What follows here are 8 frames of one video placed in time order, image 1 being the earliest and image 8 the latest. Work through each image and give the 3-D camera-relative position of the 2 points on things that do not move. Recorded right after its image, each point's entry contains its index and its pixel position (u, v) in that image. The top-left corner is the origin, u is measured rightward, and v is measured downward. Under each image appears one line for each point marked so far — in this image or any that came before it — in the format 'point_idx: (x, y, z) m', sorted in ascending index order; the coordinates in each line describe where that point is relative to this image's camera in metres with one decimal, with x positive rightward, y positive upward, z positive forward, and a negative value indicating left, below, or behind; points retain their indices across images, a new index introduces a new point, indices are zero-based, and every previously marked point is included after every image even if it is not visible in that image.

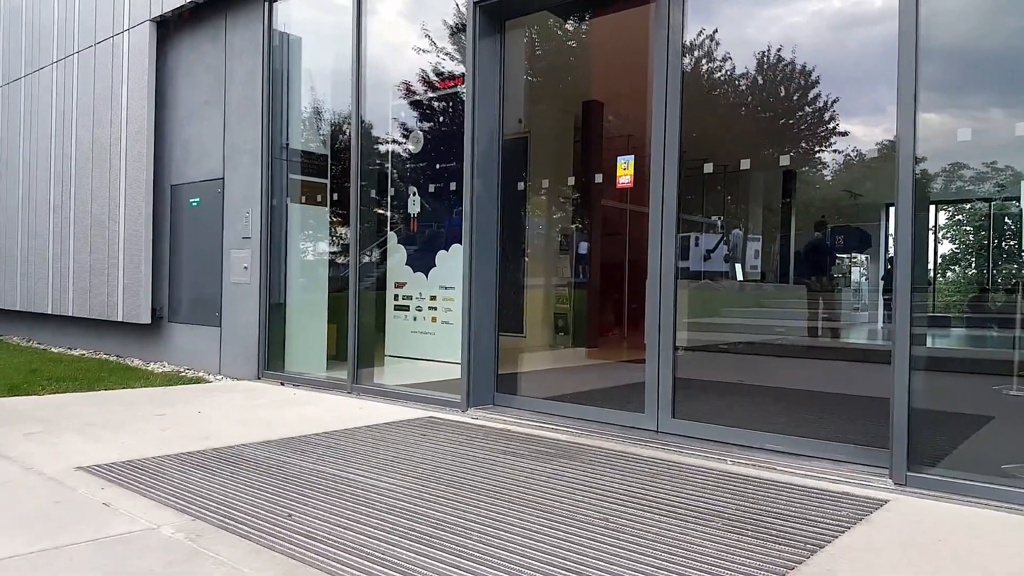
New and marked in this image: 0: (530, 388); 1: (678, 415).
0: (+0.1, -0.8, +5.1) m
1: (+1.1, -0.8, +4.2) m
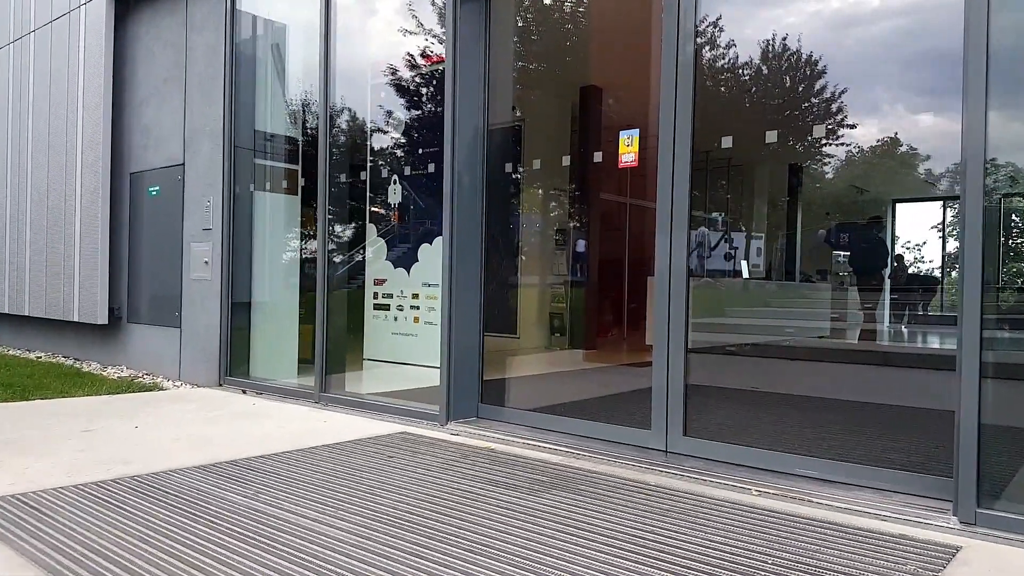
0: (0.0, -0.8, +4.5) m
1: (+1.0, -0.8, +3.6) m
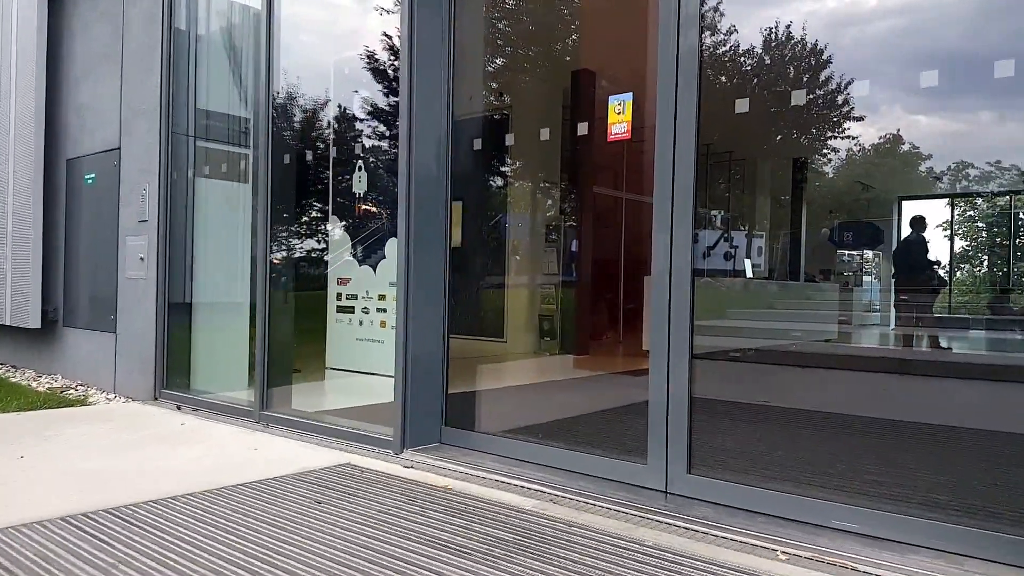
0: (-0.1, -0.8, +3.8) m
1: (+0.8, -0.8, +3.0) m
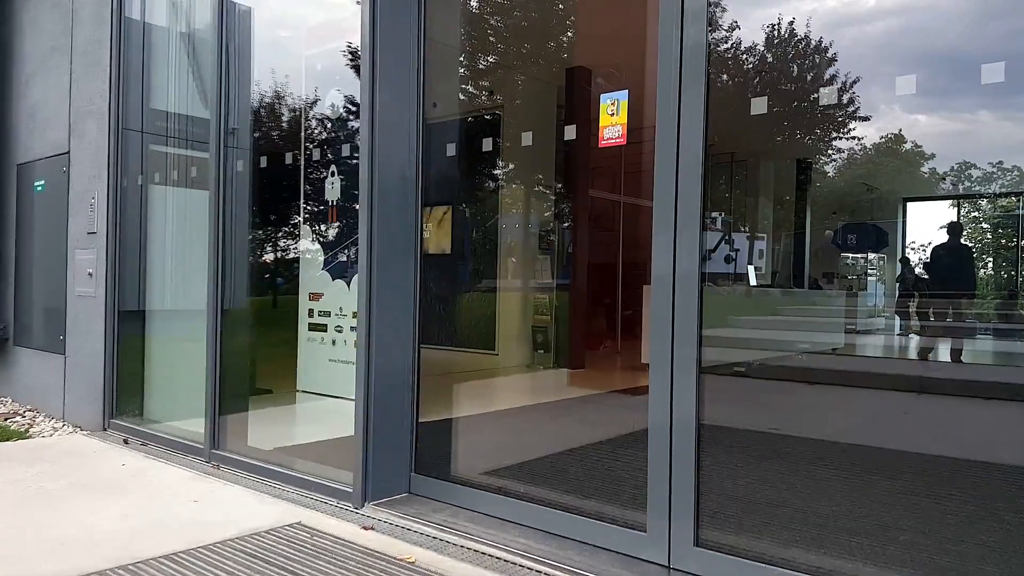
0: (-0.2, -0.9, +3.4) m
1: (+0.7, -0.9, +2.5) m
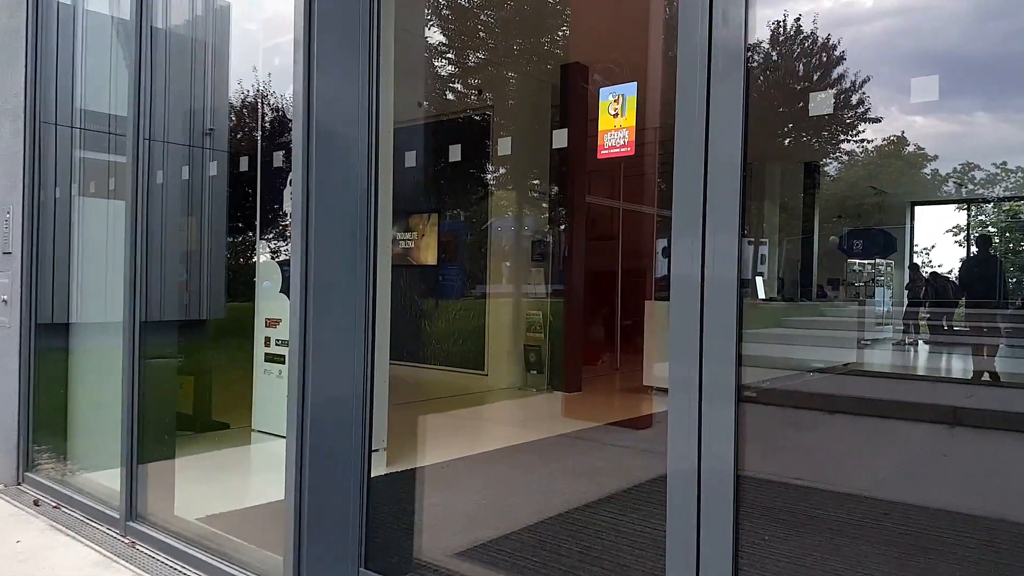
0: (-0.3, -1.1, +2.8) m
1: (+0.6, -1.1, +1.9) m
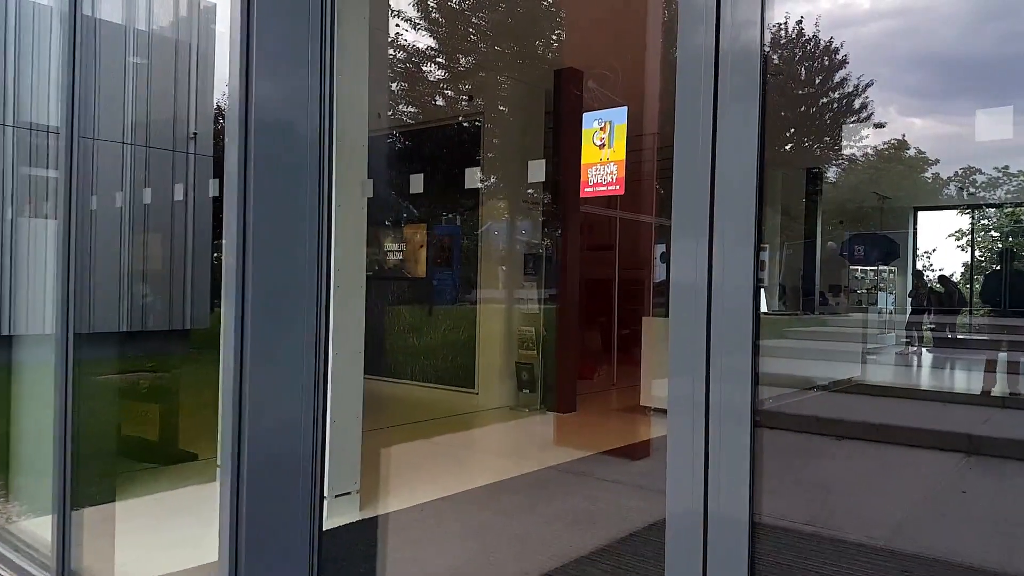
0: (-0.4, -1.2, +2.5) m
1: (+0.6, -1.2, +1.6) m
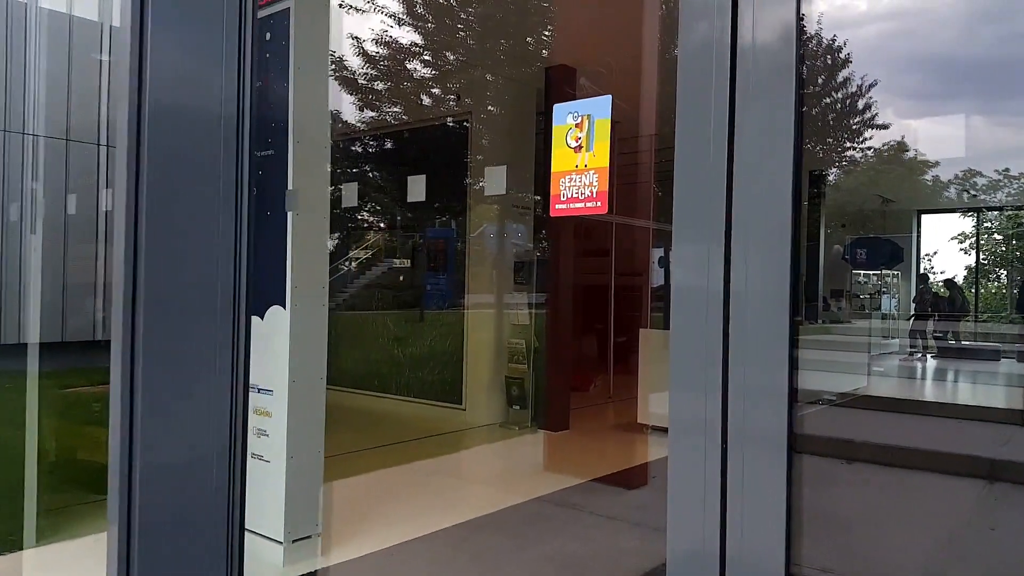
0: (-0.5, -1.3, +2.1) m
1: (+0.5, -1.3, +1.2) m
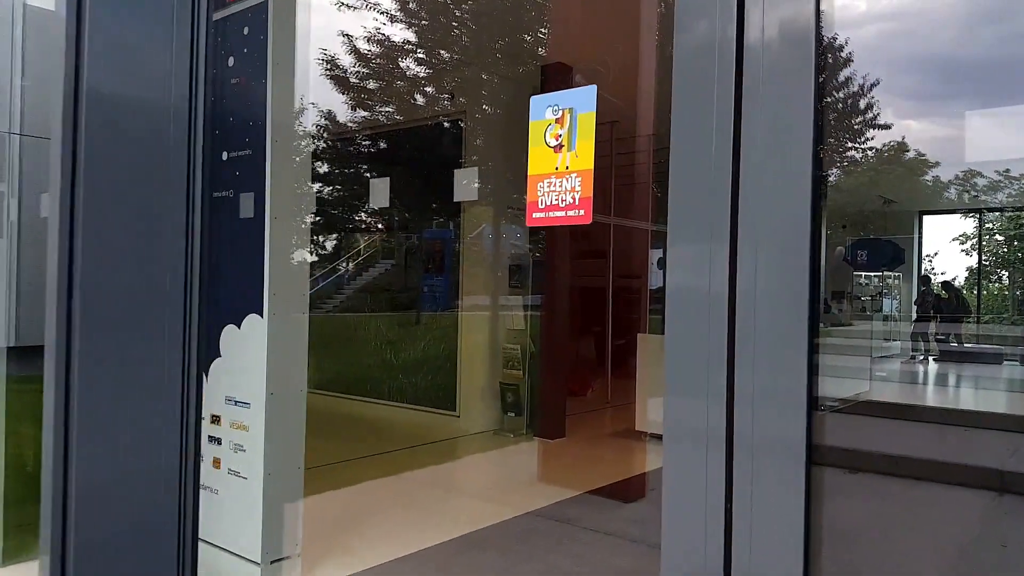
0: (-0.5, -1.3, +1.9) m
1: (+0.4, -1.4, +1.1) m
